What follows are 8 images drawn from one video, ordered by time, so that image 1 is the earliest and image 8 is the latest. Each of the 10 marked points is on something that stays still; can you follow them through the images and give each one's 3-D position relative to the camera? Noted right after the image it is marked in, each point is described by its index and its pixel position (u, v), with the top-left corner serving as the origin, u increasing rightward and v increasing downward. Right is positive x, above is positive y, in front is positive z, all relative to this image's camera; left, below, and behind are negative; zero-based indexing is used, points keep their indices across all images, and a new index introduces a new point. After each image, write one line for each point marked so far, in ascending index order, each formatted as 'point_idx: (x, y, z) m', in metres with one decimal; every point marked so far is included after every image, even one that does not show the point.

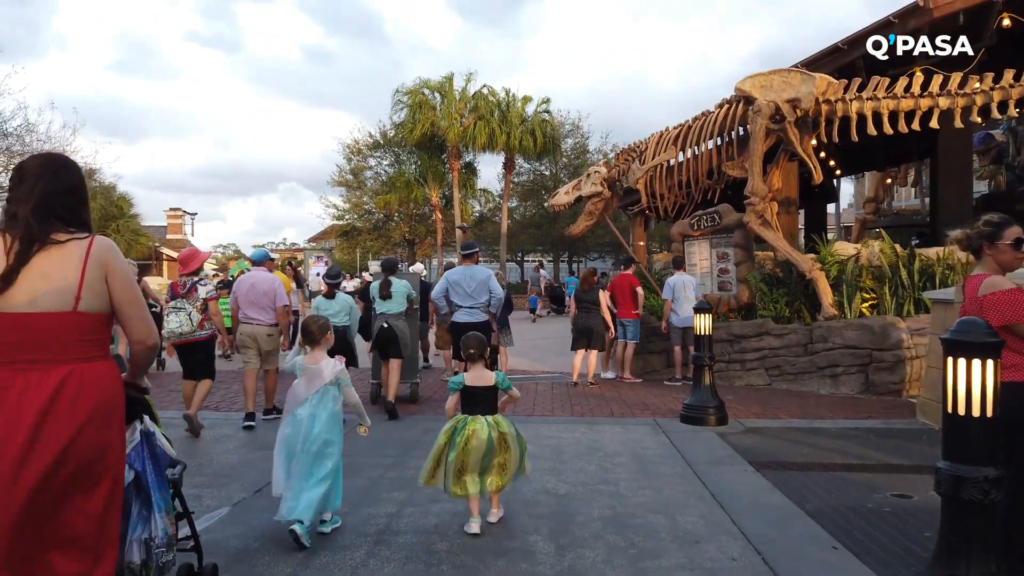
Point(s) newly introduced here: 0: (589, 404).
0: (+0.9, -1.3, +8.7) m
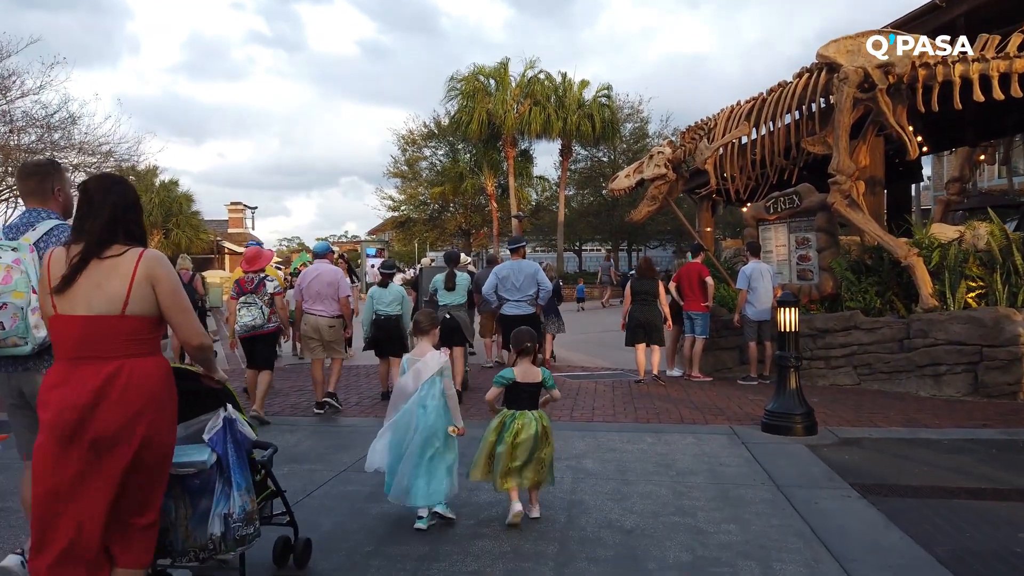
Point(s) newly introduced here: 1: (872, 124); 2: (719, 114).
0: (+1.5, -1.2, +7.8) m
1: (+4.6, +2.1, +9.7) m
2: (+3.2, +2.7, +11.3) m
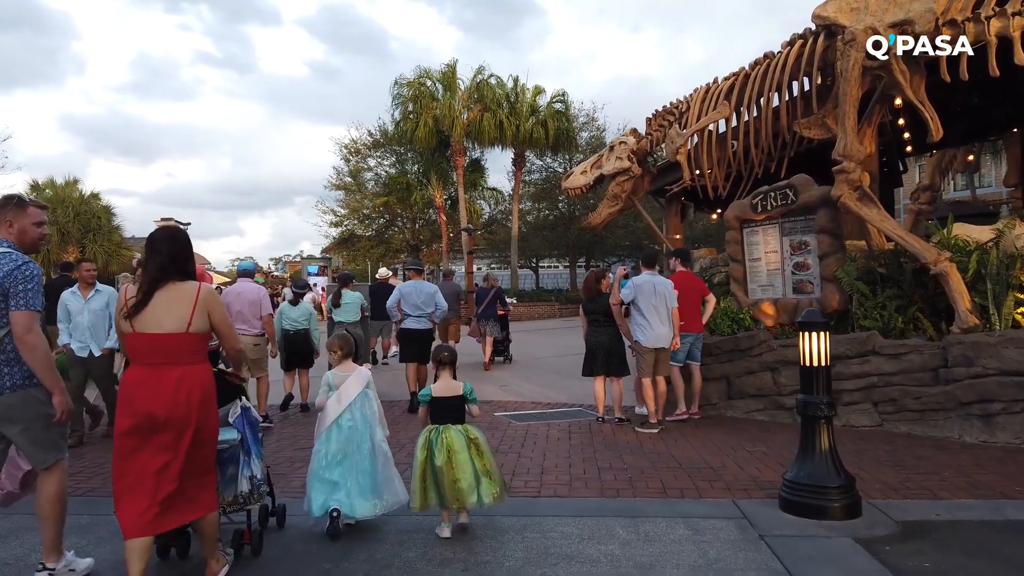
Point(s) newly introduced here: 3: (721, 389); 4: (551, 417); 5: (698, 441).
0: (+0.9, -1.4, +5.8) m
1: (+3.9, +2.0, +7.9) m
2: (+2.3, +2.5, +9.4) m
3: (+2.3, -1.1, +8.1) m
4: (+0.4, -1.4, +8.3) m
5: (+1.7, -1.4, +6.6) m
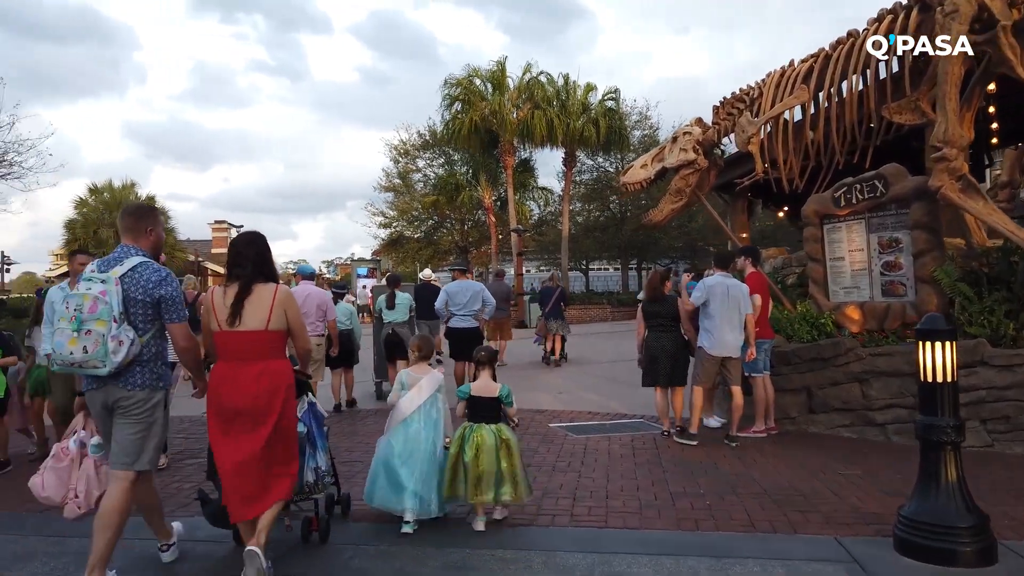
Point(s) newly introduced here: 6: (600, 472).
0: (+1.3, -1.4, +5.1) m
1: (+4.4, +1.9, +7.0) m
2: (+3.0, +2.4, +8.6) m
3: (+2.8, -1.1, +7.3) m
4: (+1.0, -1.4, +7.6) m
5: (+2.1, -1.4, +5.9) m
6: (+0.7, -1.4, +5.7) m
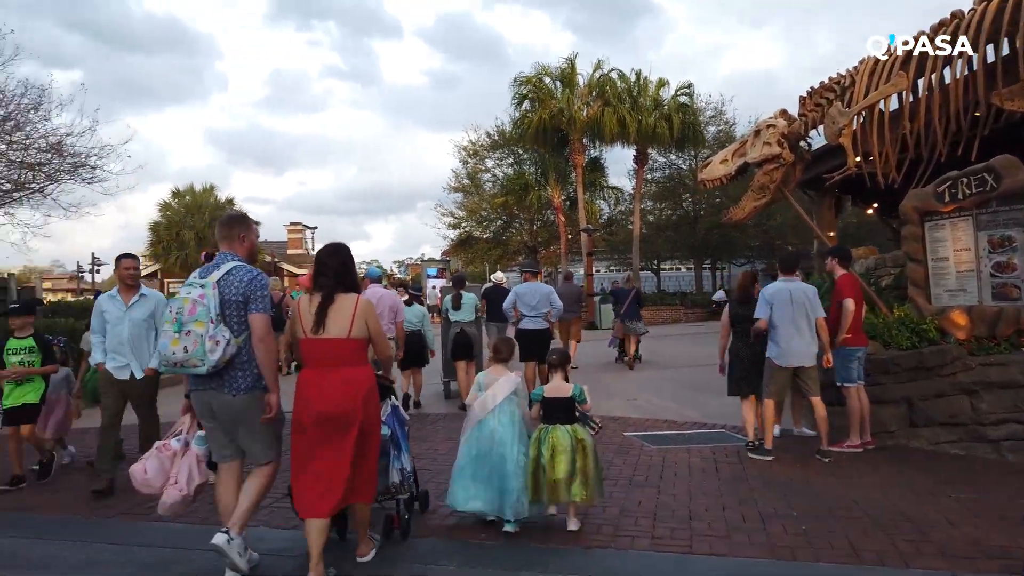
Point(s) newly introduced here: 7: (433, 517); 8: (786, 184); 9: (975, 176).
0: (+1.8, -1.4, +4.7) m
1: (+5.1, +1.9, +6.3) m
2: (+3.7, +2.4, +8.0) m
3: (+3.5, -1.1, +6.7) m
4: (+1.7, -1.4, +7.2) m
5: (+2.7, -1.4, +5.4) m
6: (+1.2, -1.4, +5.4) m
7: (-0.5, -1.5, +4.9) m
8: (+3.2, +1.2, +8.8) m
9: (+4.2, +1.0, +6.9) m
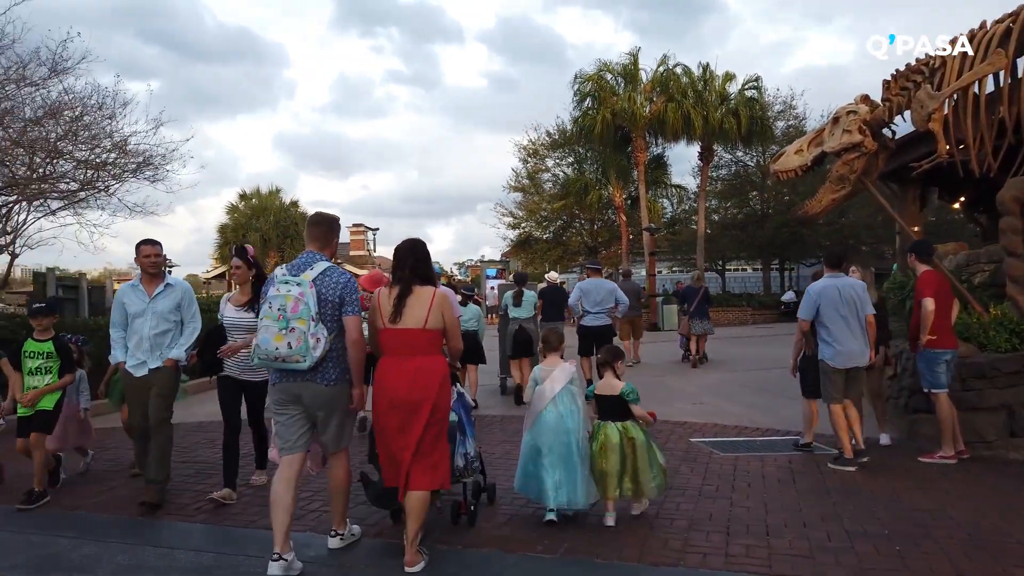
0: (+2.1, -1.4, +4.2) m
1: (+5.5, +1.9, +5.6) m
2: (+4.4, +2.4, +7.4) m
3: (+4.0, -1.1, +6.1) m
4: (+2.3, -1.4, +6.7) m
5: (+3.1, -1.4, +4.9) m
6: (+1.6, -1.4, +4.9) m
7: (-0.2, -1.5, +4.6) m
8: (+3.9, +1.2, +8.2) m
9: (+4.8, +1.0, +6.2) m
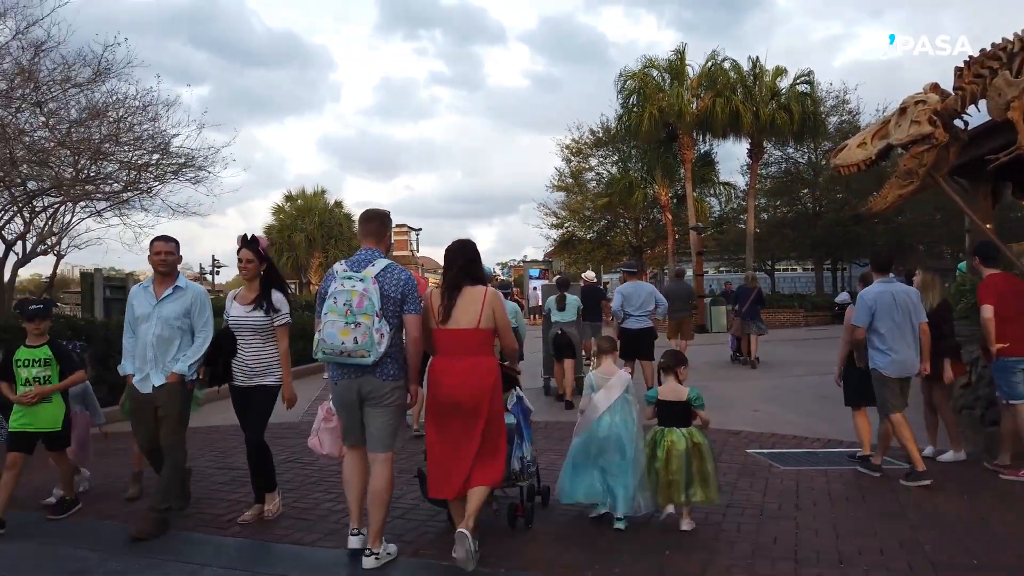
0: (+2.3, -1.4, +3.8) m
1: (+5.8, +1.9, +5.0) m
2: (+4.8, +2.4, +6.9) m
3: (+4.3, -1.1, +5.6) m
4: (+2.7, -1.4, +6.3) m
5: (+3.3, -1.4, +4.4) m
6: (+1.9, -1.4, +4.5) m
7: (+0.1, -1.5, +4.3) m
8: (+4.4, +1.2, +7.7) m
9: (+5.1, +1.0, +5.6) m
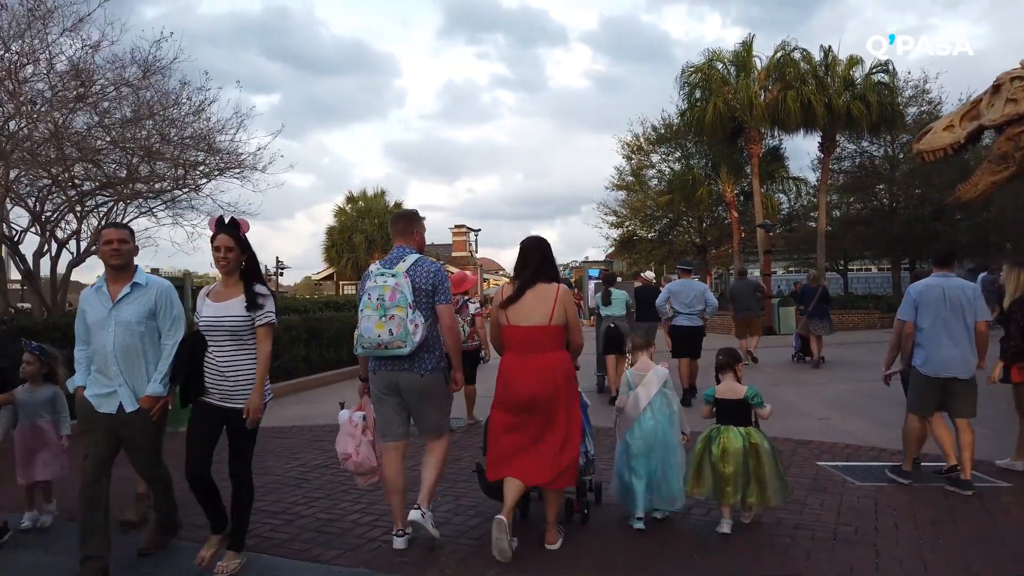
0: (+2.5, -1.4, +3.2) m
1: (+6.1, +1.9, +4.1) m
2: (+5.2, +2.4, +6.0) m
3: (+4.6, -1.1, +4.8) m
4: (+3.0, -1.4, +5.6) m
5: (+3.5, -1.3, +3.7) m
6: (+2.1, -1.4, +4.0) m
7: (+0.3, -1.4, +3.9) m
8: (+4.8, +1.2, +6.9) m
9: (+5.4, +1.1, +4.8) m
